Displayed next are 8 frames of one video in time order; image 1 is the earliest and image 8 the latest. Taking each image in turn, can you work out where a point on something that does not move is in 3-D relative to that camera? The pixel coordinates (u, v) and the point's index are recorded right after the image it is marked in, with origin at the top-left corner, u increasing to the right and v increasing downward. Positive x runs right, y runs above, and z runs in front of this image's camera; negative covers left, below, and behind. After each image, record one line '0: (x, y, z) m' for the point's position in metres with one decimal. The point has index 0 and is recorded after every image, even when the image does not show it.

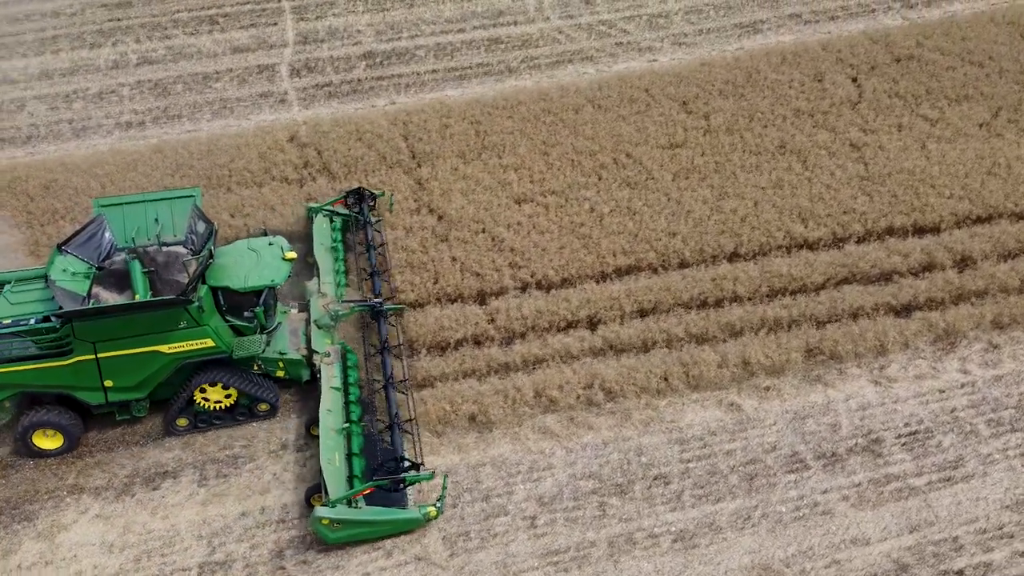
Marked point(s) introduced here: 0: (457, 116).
0: (-0.9, +2.8, +13.8) m
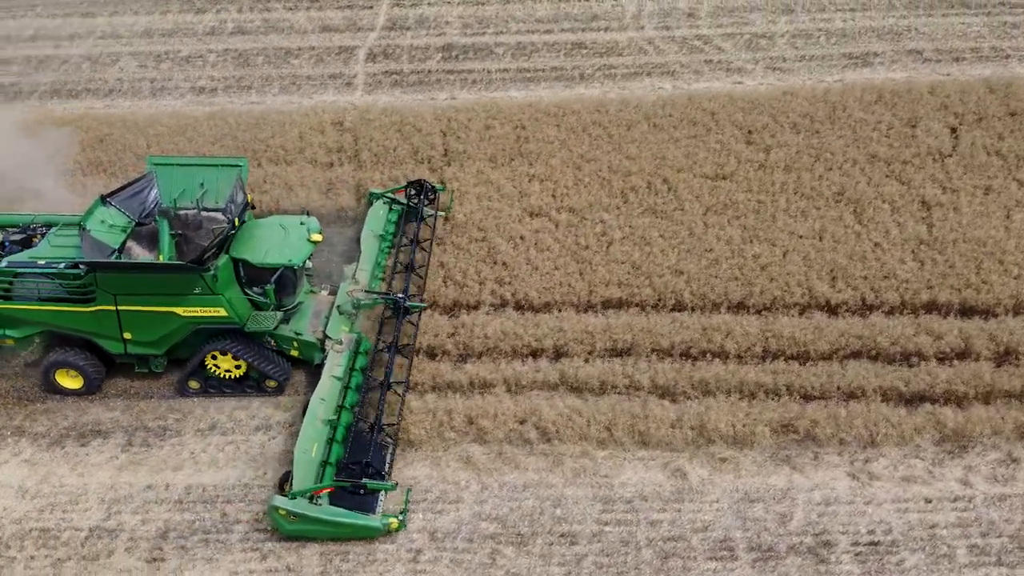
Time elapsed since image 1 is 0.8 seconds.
0: (-0.1, +2.7, +13.4) m
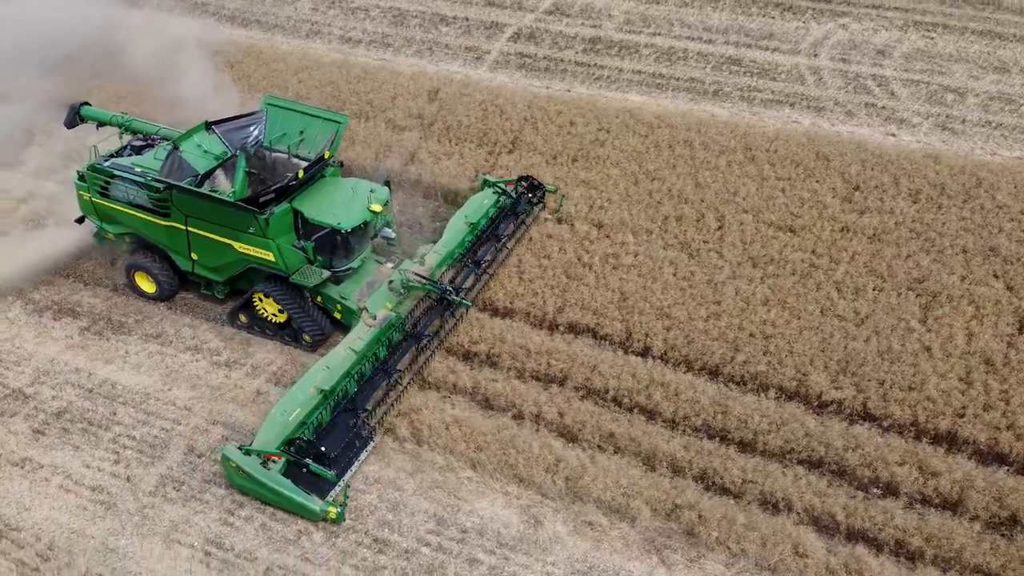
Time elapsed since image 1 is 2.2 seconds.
0: (+1.3, +2.6, +12.7) m
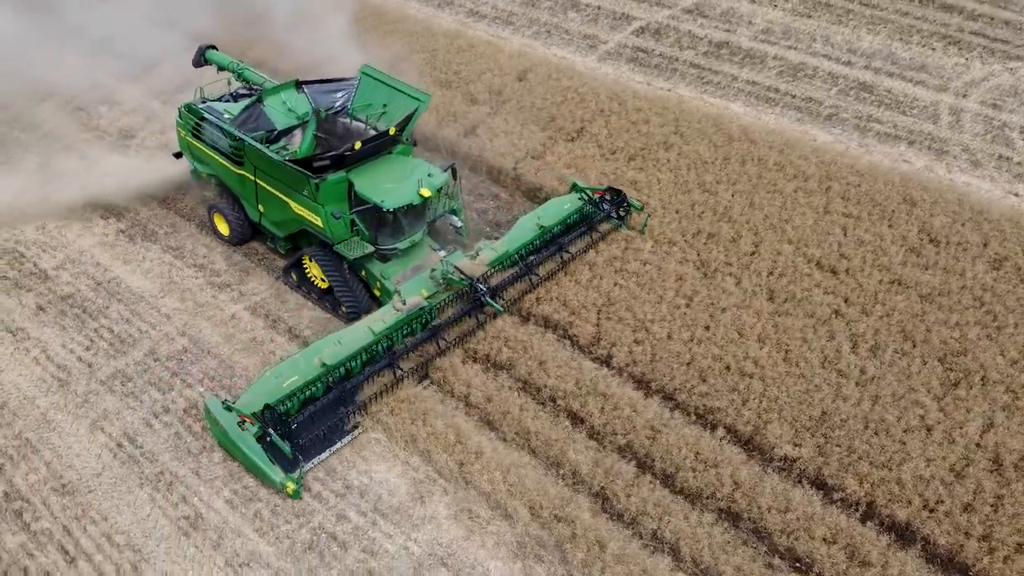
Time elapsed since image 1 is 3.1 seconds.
0: (+2.3, +2.4, +12.1) m
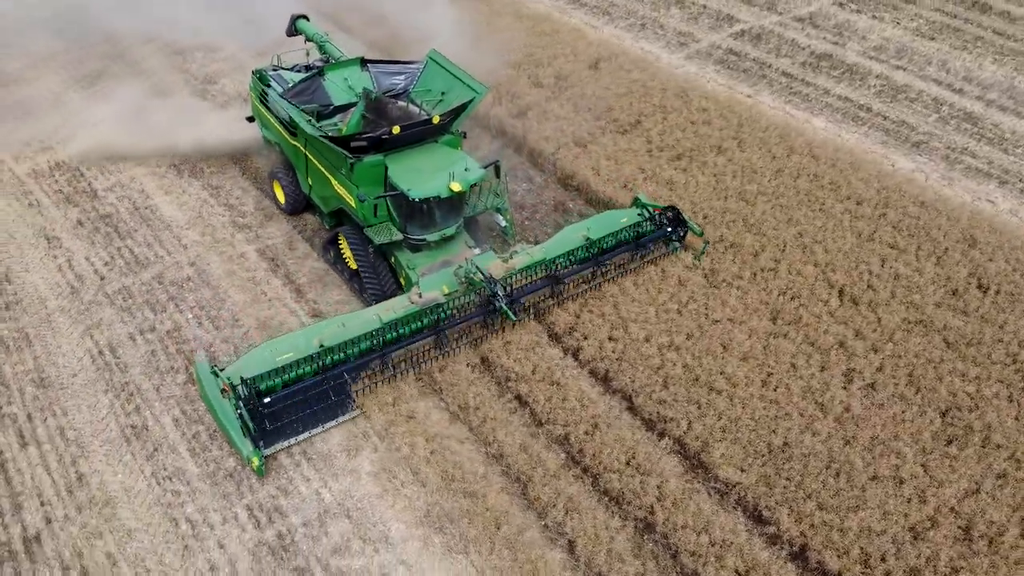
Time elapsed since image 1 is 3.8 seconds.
0: (+3.1, +2.2, +11.6) m
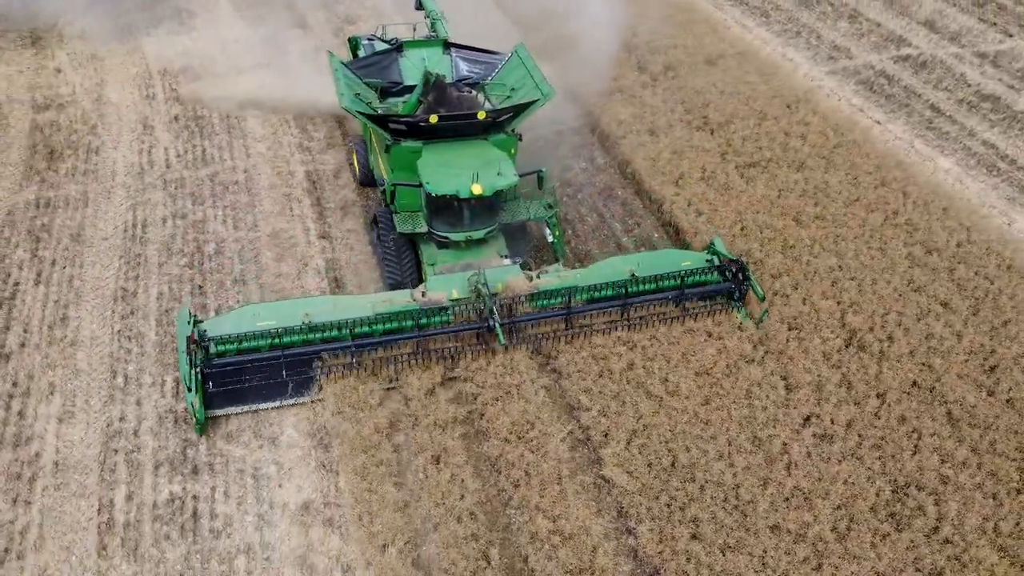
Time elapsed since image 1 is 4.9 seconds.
0: (+4.0, +1.8, +10.6) m
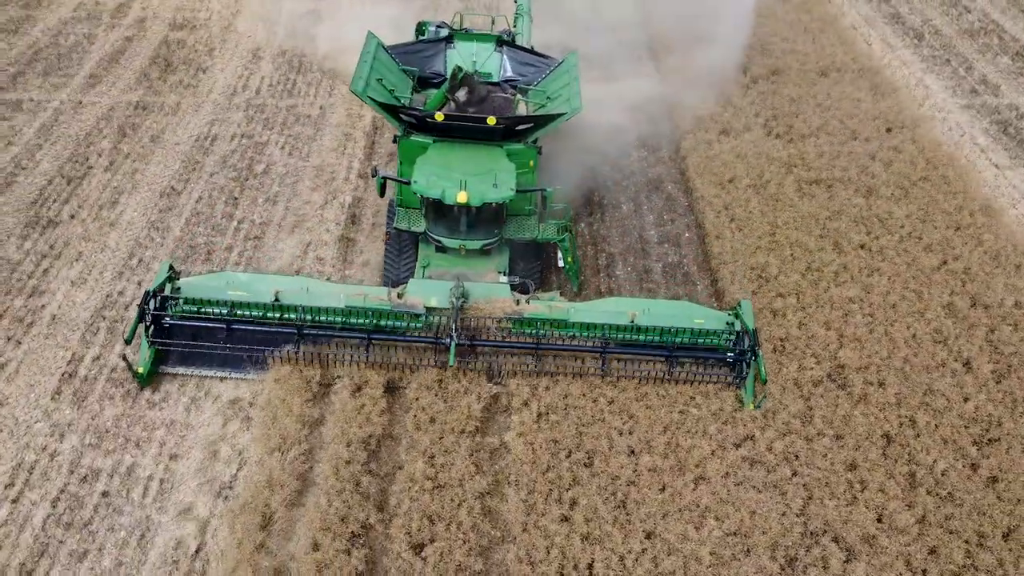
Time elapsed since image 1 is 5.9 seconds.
0: (+4.6, +1.3, +9.7) m
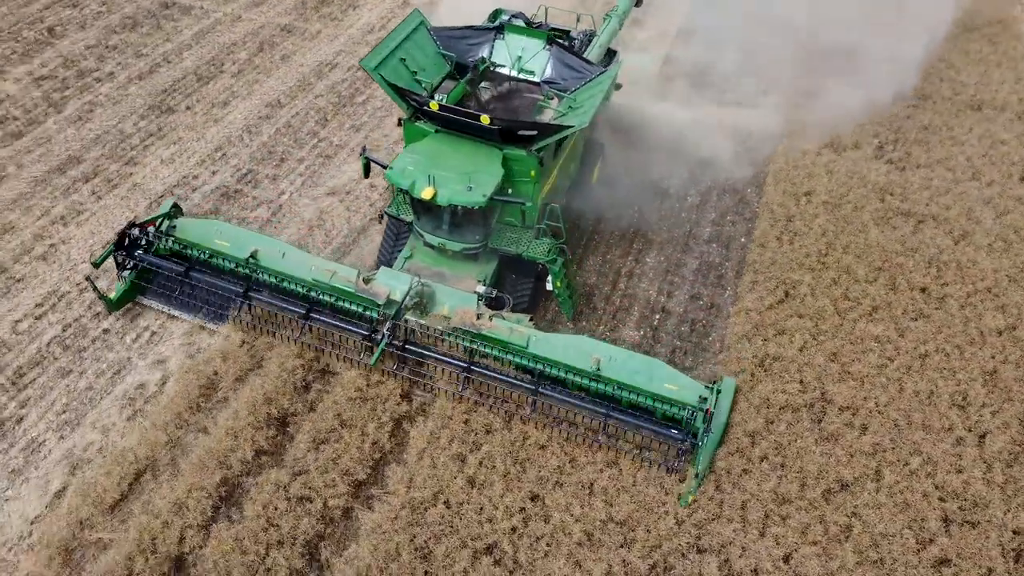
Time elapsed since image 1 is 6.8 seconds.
0: (+5.1, +0.6, +8.5) m
